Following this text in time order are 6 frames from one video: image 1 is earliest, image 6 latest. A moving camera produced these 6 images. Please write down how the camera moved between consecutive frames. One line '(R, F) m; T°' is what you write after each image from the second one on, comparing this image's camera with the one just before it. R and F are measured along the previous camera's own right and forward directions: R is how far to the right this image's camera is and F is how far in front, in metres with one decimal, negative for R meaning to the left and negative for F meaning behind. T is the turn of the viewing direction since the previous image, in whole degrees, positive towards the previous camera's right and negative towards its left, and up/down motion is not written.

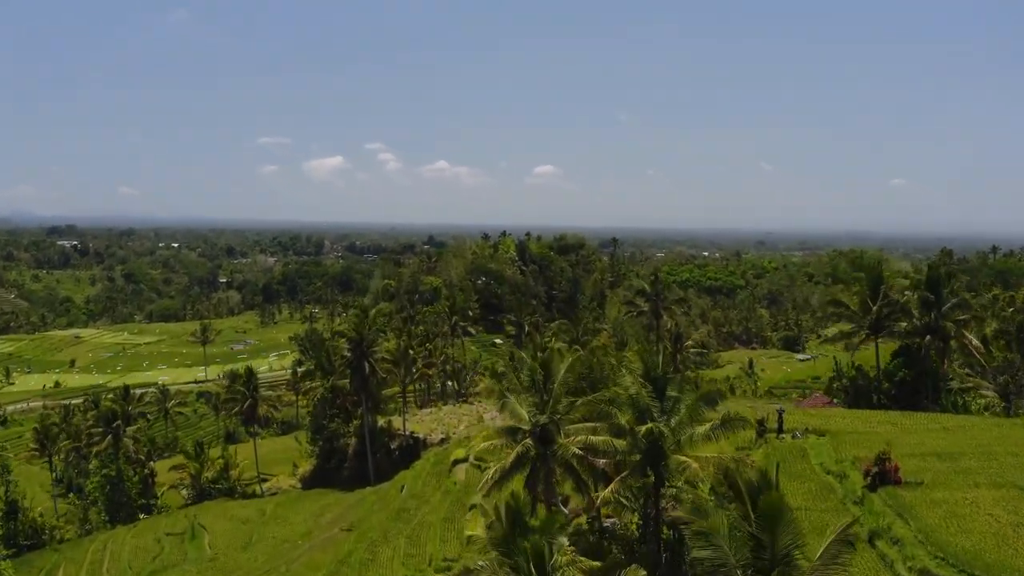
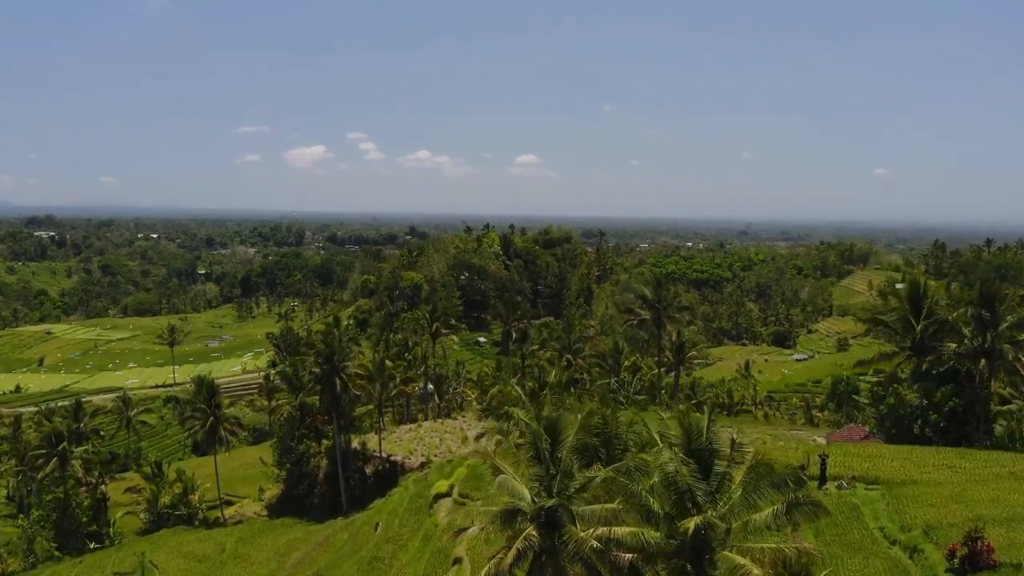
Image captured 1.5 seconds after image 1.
(-0.2, +4.0) m; +1°
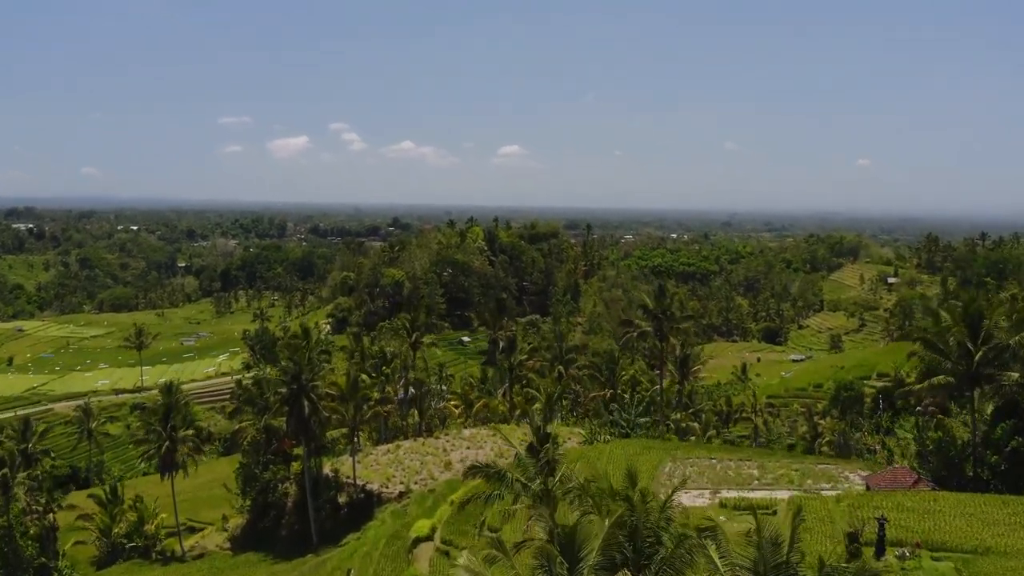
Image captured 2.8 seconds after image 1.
(-0.1, +3.7) m; +1°
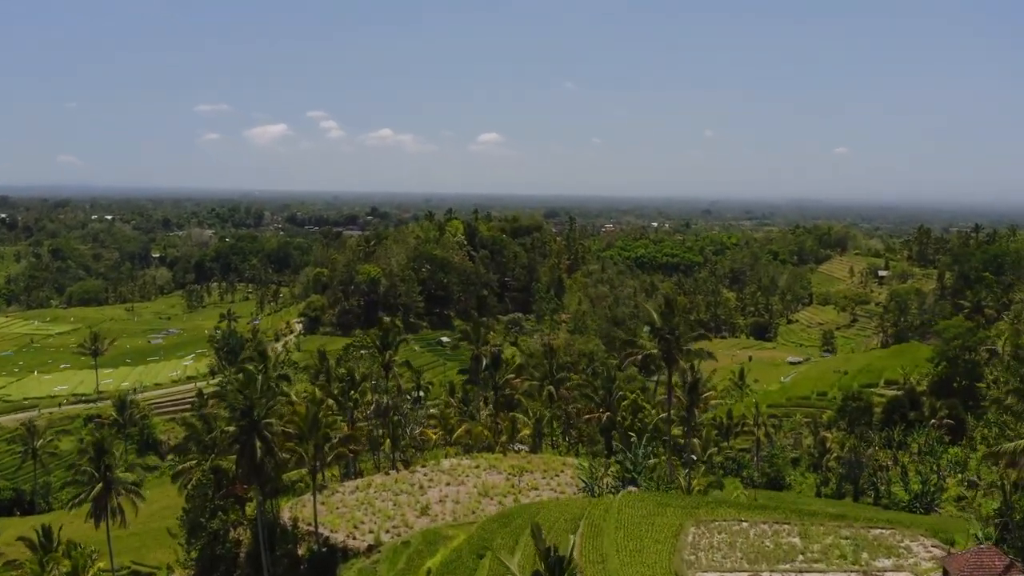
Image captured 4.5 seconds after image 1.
(-0.2, +4.7) m; +1°
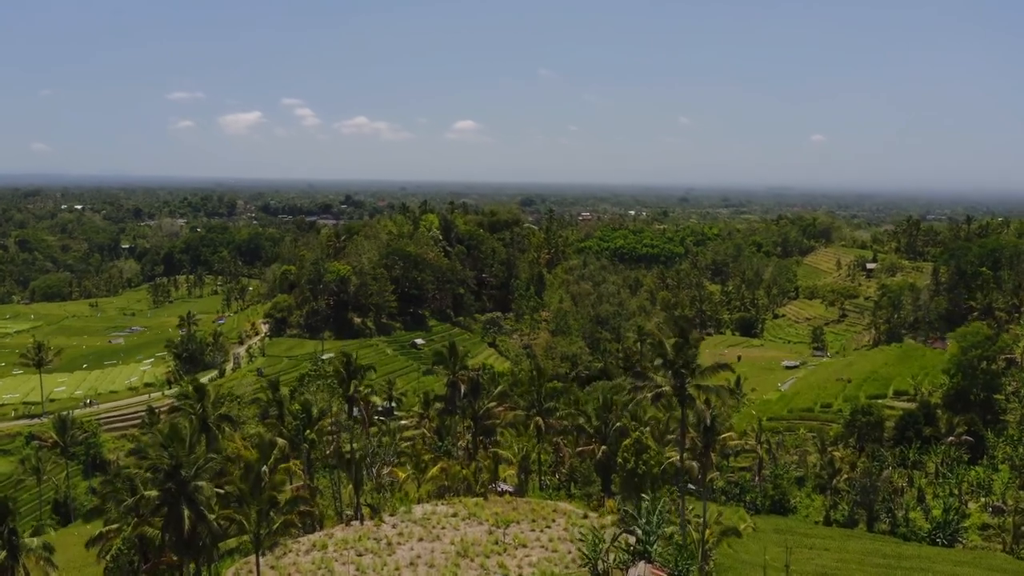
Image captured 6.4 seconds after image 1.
(-0.2, +5.1) m; +1°
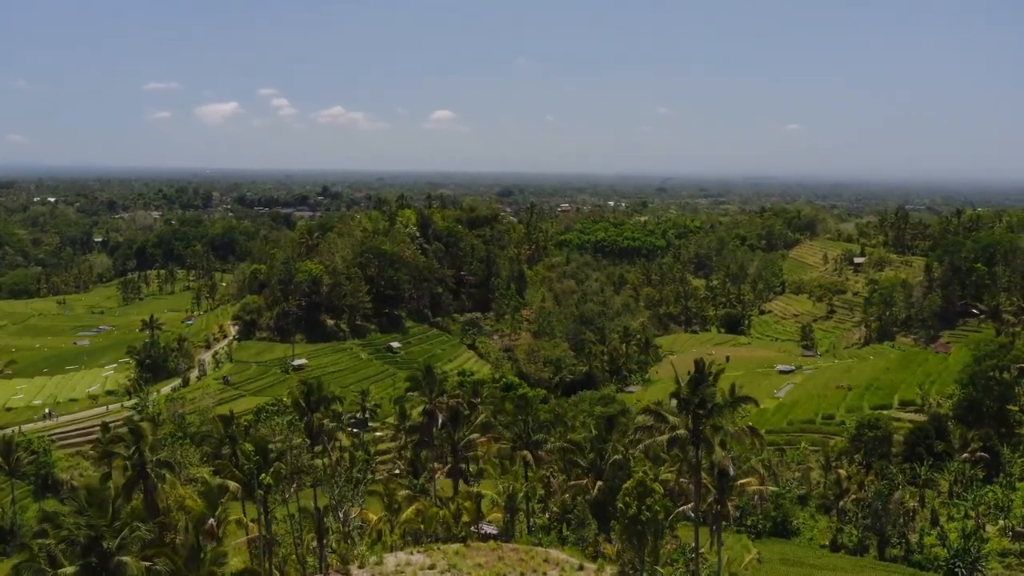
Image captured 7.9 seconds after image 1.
(-0.1, +3.8) m; +1°
